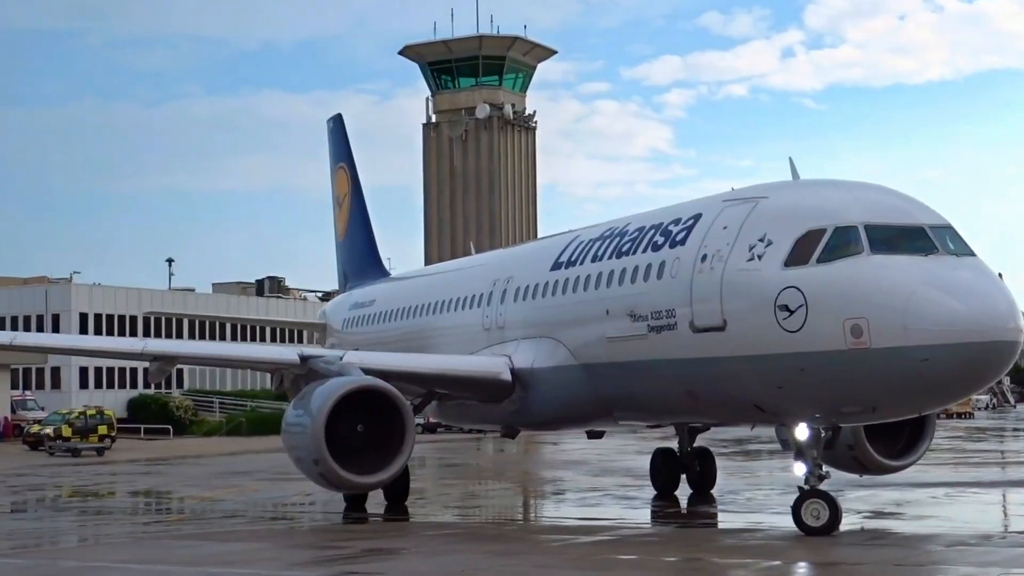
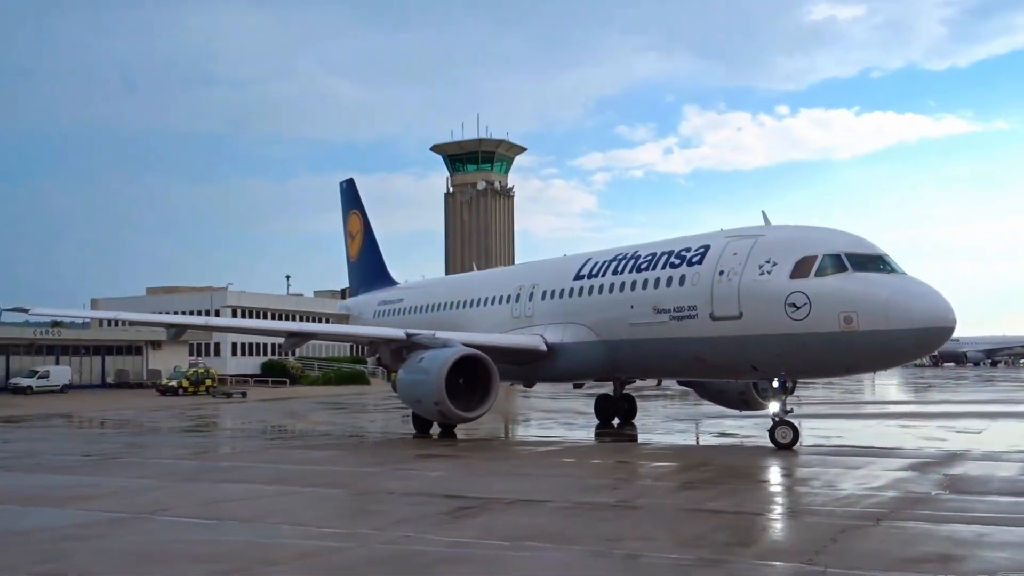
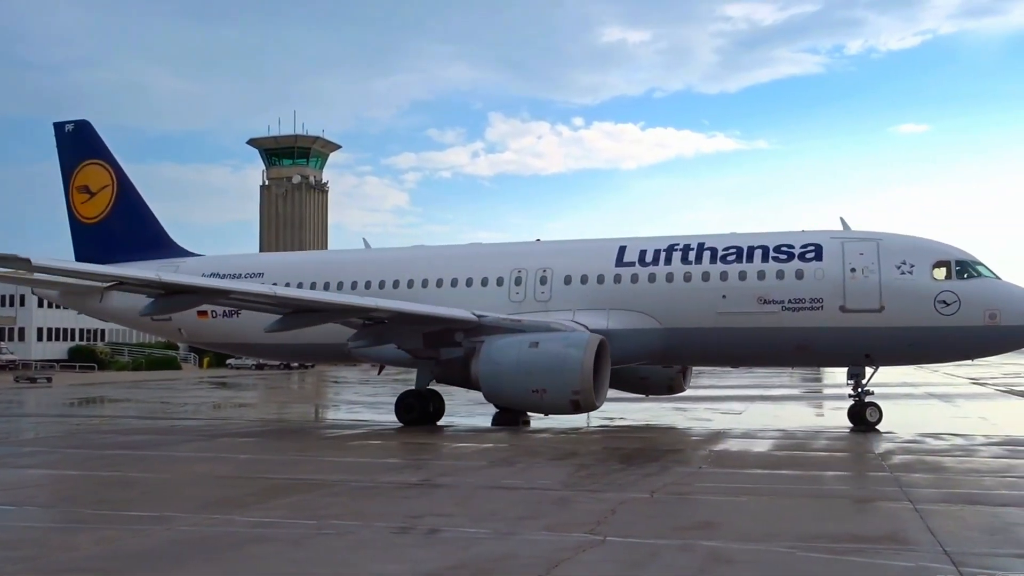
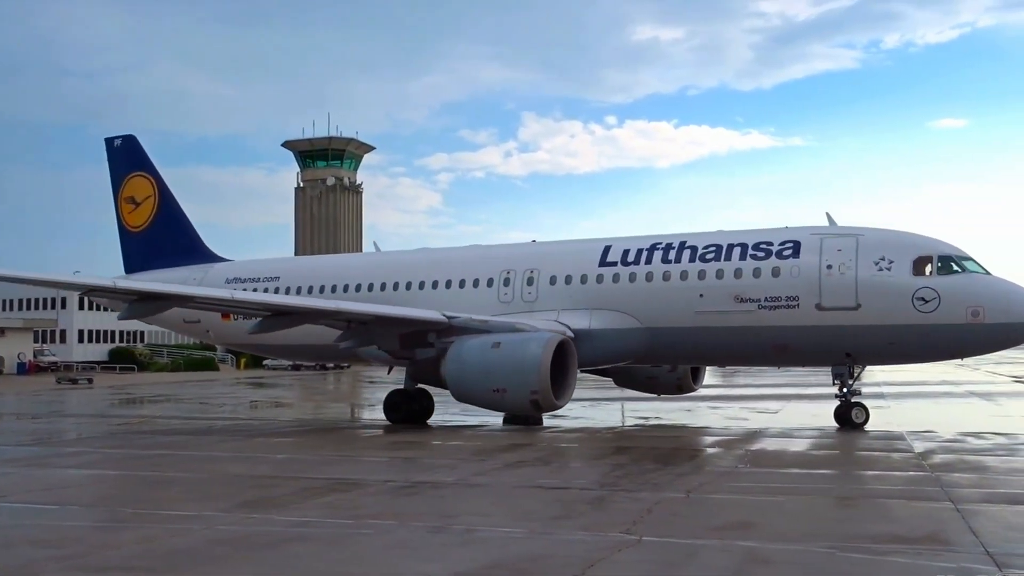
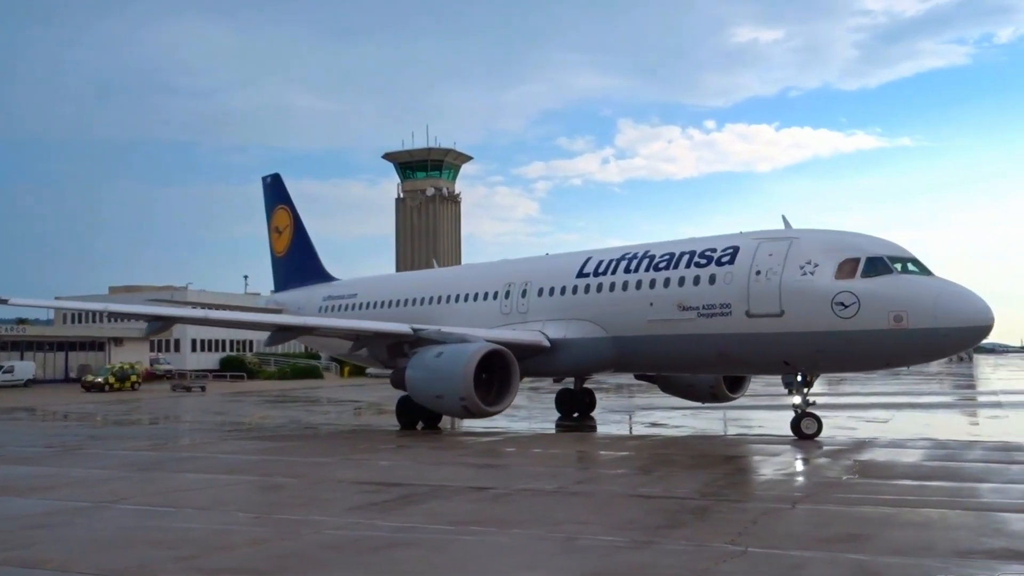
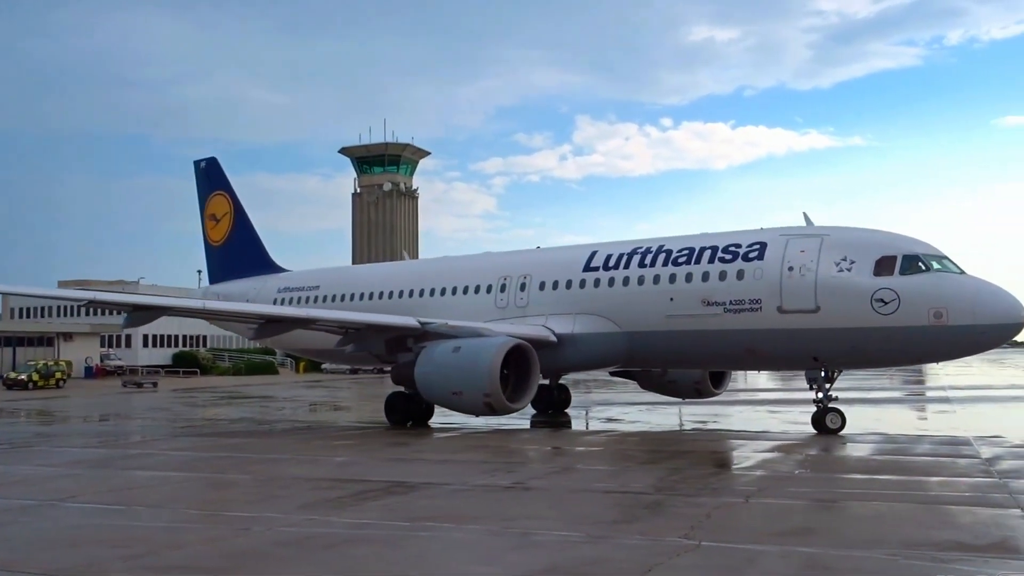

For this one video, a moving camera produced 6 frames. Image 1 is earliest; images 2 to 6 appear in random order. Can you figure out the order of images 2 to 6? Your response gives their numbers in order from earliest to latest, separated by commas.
2, 5, 6, 4, 3
